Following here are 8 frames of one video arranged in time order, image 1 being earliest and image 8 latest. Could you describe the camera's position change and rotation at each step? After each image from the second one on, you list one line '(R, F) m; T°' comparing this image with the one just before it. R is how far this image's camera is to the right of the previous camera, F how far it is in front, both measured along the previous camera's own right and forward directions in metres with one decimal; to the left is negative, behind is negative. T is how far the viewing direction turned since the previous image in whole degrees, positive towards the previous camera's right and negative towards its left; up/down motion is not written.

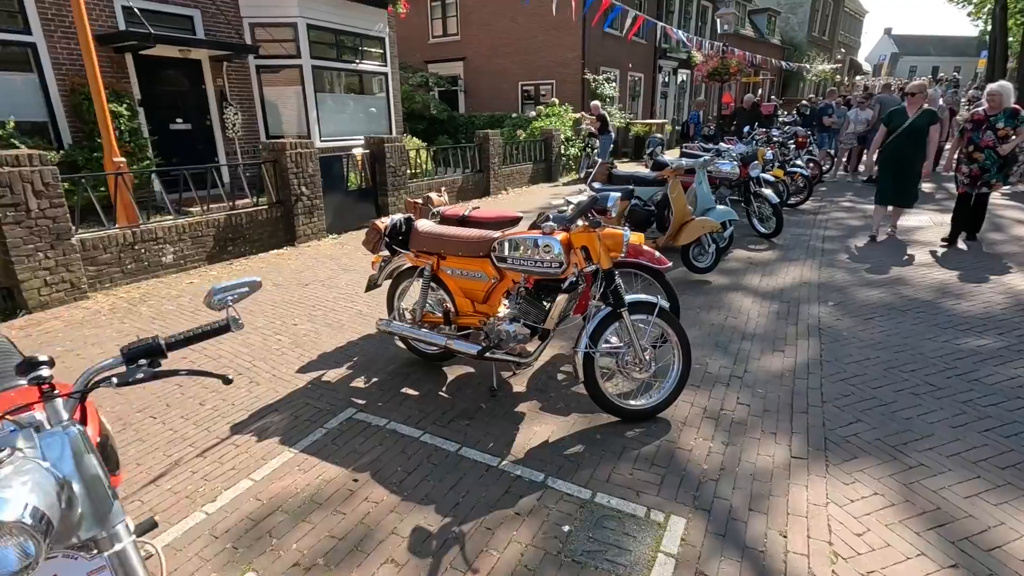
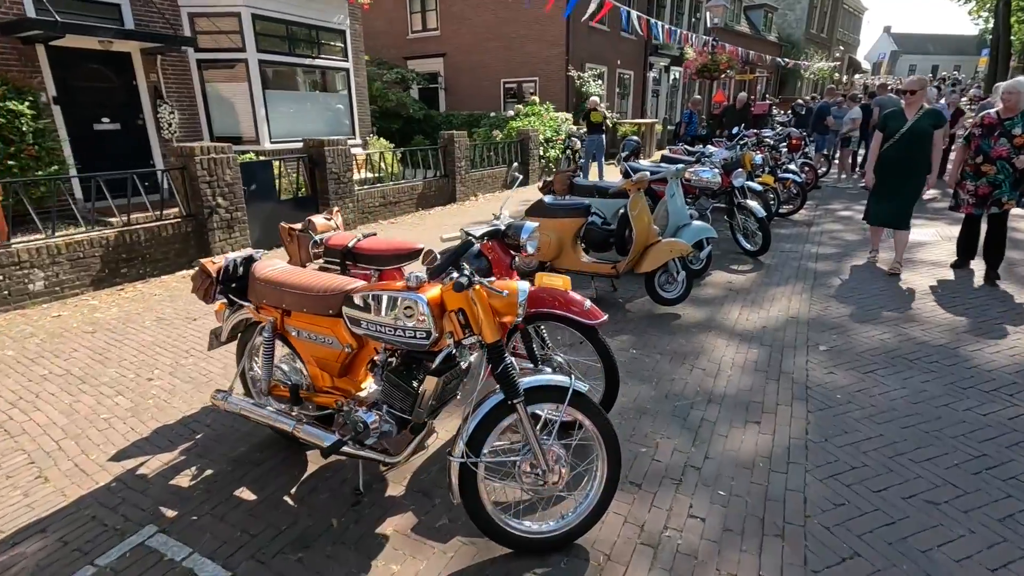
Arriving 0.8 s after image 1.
(+0.6, +1.0) m; 0°
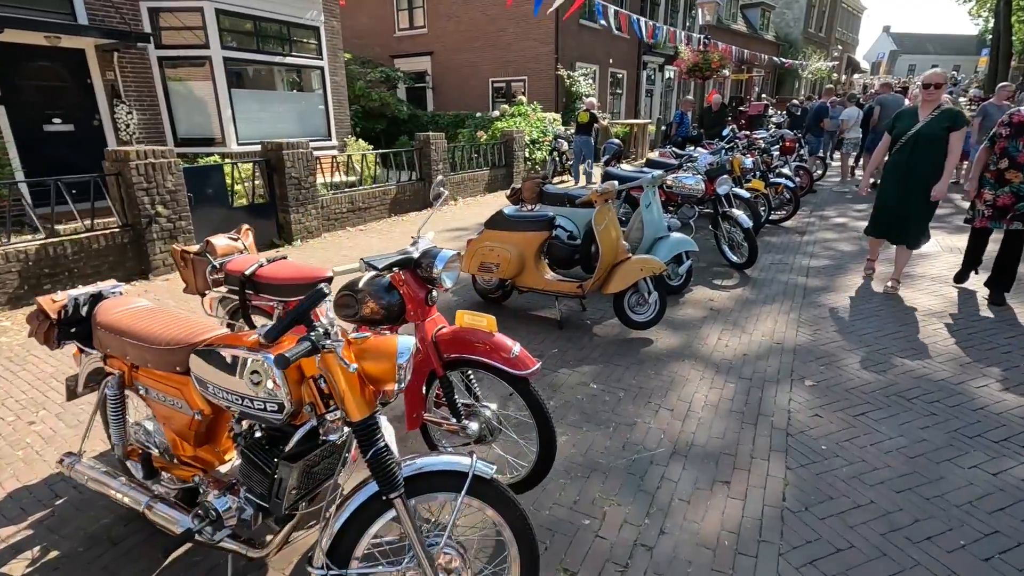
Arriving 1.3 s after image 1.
(+0.4, +0.5) m; 0°
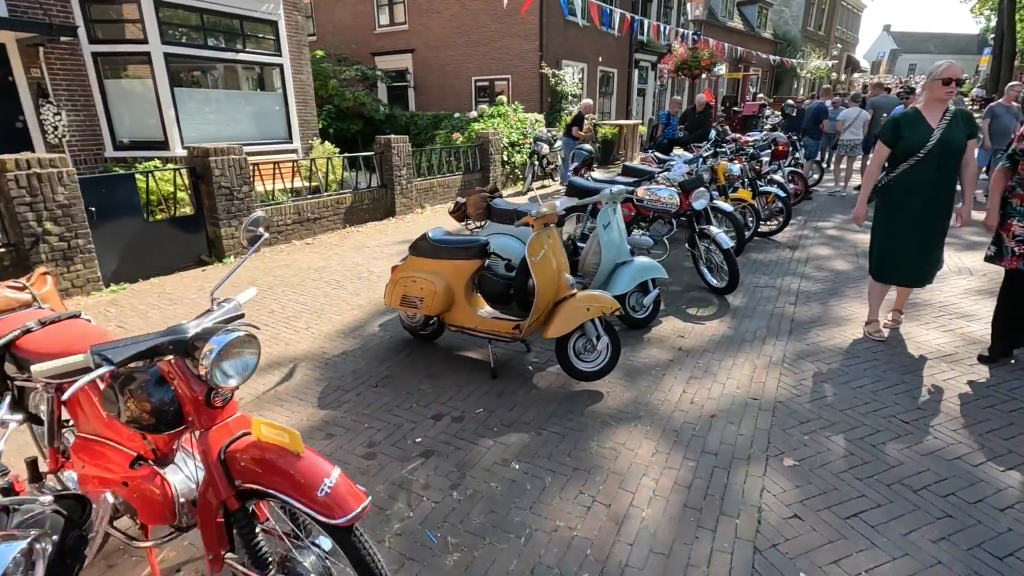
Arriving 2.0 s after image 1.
(+0.6, +0.8) m; 0°
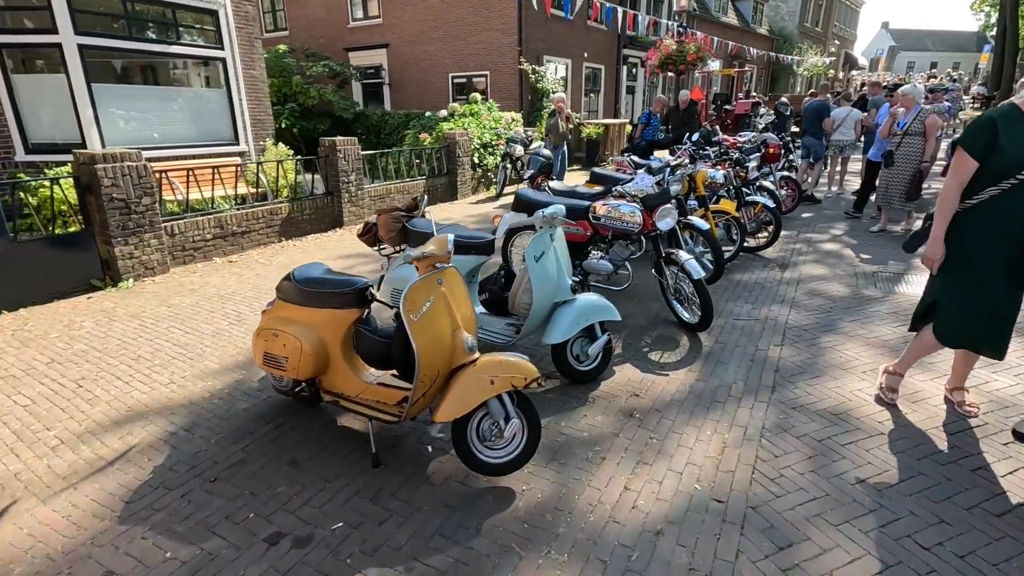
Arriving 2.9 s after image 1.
(+0.6, +1.0) m; 0°
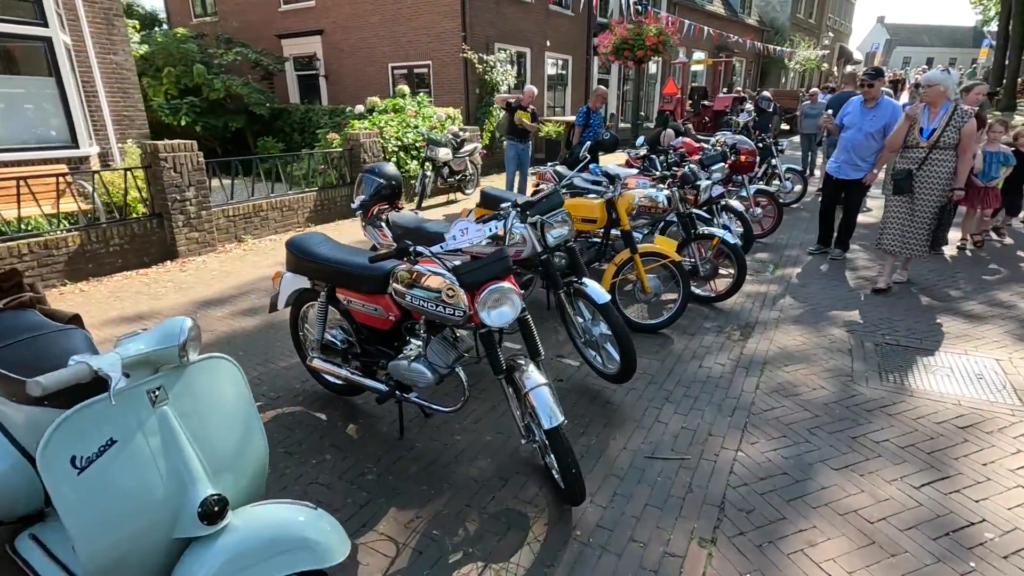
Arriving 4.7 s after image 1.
(+1.4, +2.1) m; 0°
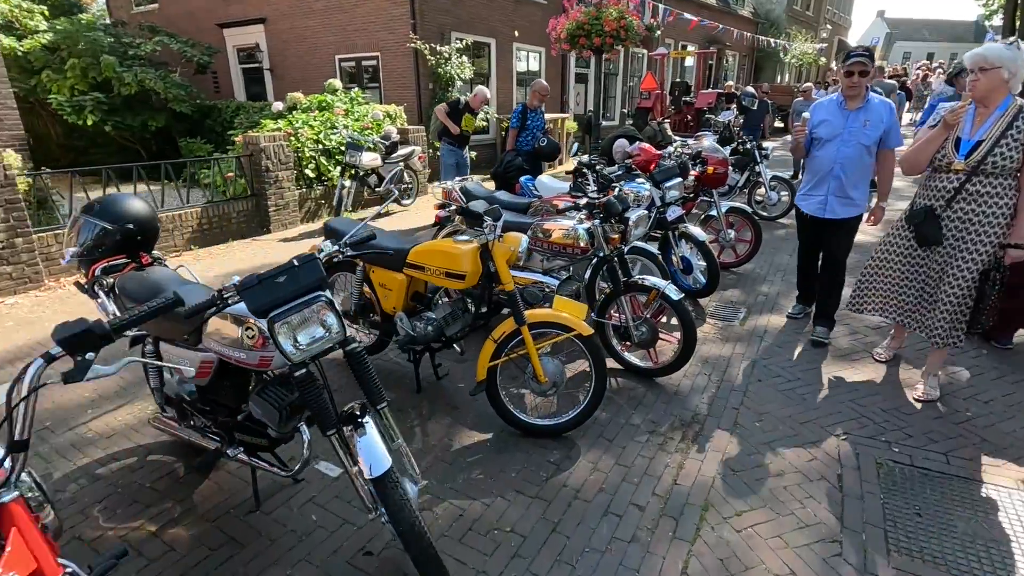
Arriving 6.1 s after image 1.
(+1.0, +1.5) m; 0°
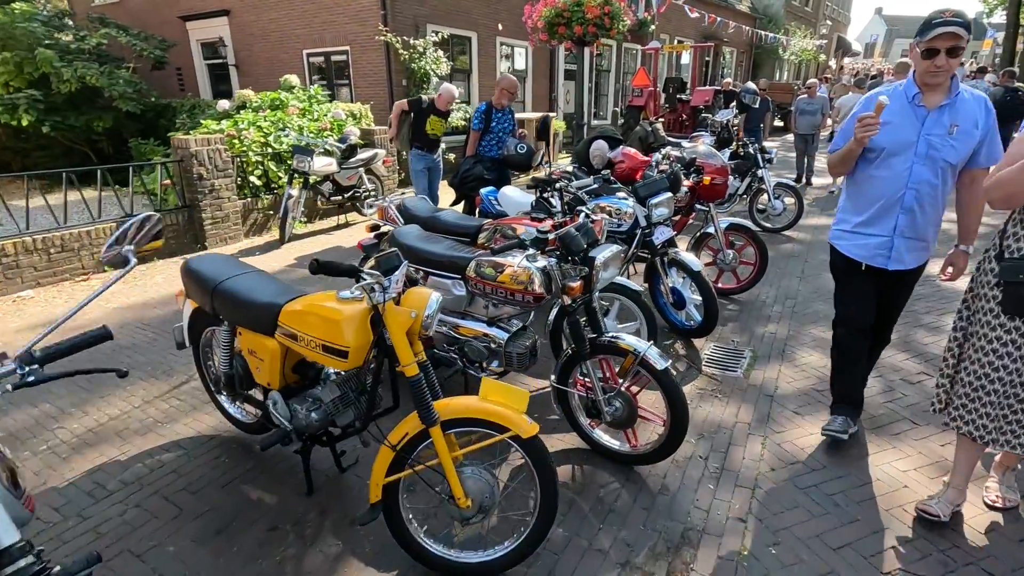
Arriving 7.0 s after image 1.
(+0.4, +1.0) m; 0°
